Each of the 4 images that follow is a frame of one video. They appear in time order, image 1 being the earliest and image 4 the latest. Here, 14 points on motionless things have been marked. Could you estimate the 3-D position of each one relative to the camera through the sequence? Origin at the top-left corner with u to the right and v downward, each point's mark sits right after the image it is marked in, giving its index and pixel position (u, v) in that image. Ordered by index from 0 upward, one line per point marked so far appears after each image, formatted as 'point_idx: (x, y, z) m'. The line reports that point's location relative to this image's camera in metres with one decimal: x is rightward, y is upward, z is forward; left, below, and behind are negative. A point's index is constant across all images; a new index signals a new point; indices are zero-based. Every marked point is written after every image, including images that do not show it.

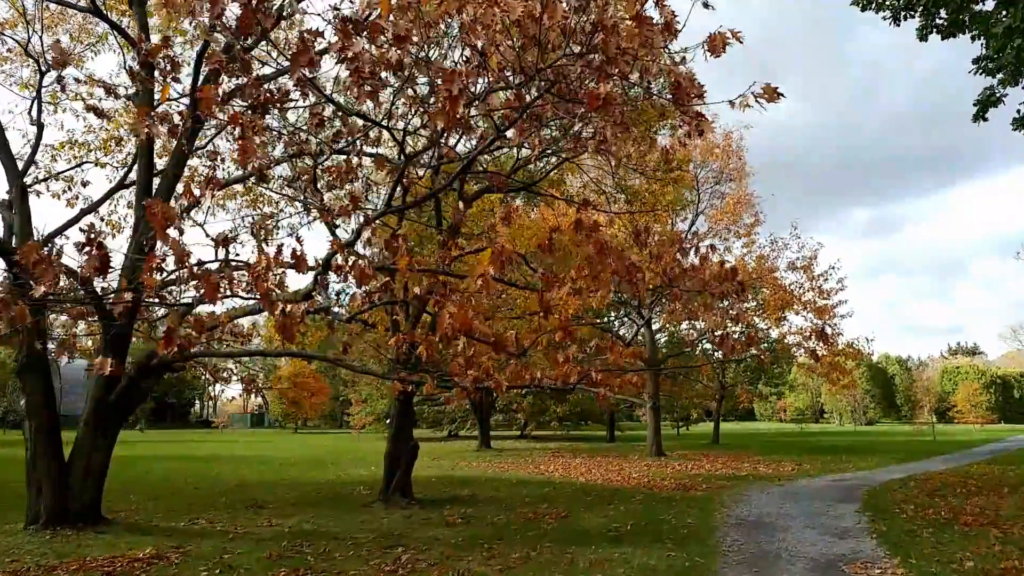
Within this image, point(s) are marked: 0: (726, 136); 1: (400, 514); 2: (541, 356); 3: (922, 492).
0: (+6.2, +4.4, +19.7) m
1: (-1.7, -3.4, +10.3) m
2: (+0.4, -0.9, +8.8) m
3: (+7.4, -3.6, +12.1) m
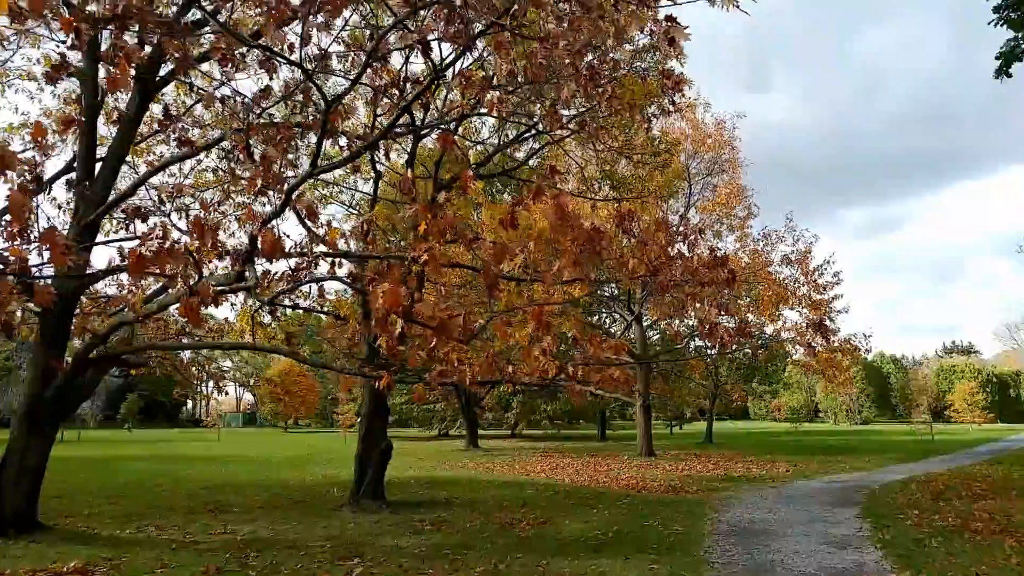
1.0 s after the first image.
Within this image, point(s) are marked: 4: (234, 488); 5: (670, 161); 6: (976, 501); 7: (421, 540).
0: (+5.8, +4.6, +19.0) m
1: (-2.1, -3.3, +9.6) m
2: (0.0, -0.7, +8.1) m
3: (+7.0, -3.5, +11.5) m
4: (-5.7, -4.1, +13.9) m
5: (+2.7, +2.2, +11.6) m
6: (+7.3, -3.3, +10.6) m
7: (-1.1, -3.0, +7.9) m
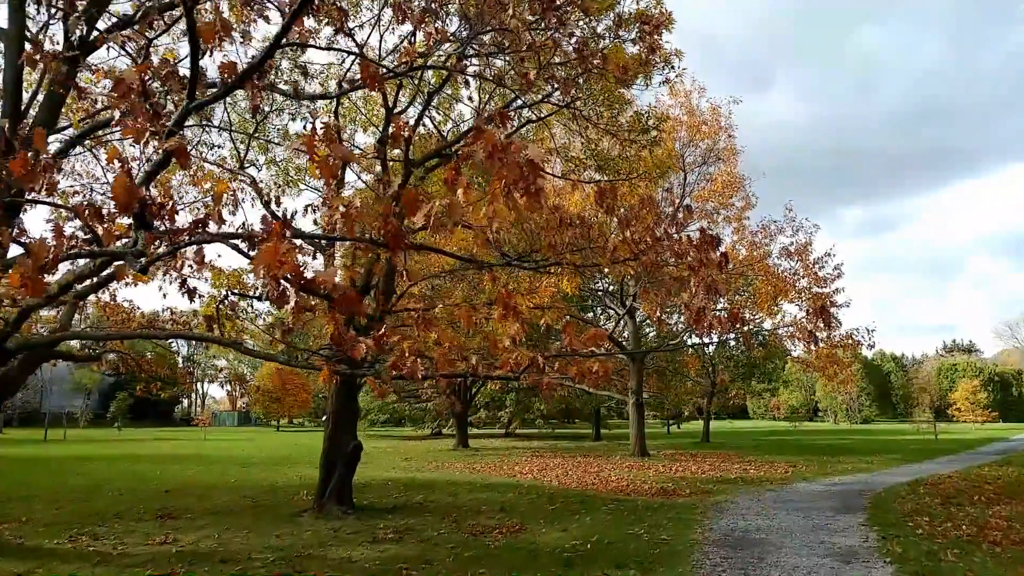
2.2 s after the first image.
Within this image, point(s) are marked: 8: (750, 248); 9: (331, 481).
0: (+5.5, +4.8, +18.2) m
1: (-2.4, -3.1, +8.8) m
2: (-0.3, -0.6, +7.3) m
3: (+6.7, -3.3, +10.7) m
4: (-6.1, -3.9, +13.1) m
5: (+2.4, +2.4, +10.8) m
6: (+6.9, -3.2, +9.8) m
7: (-1.4, -2.8, +7.2) m
8: (+6.8, +1.2, +19.4) m
9: (-2.7, -2.9, +10.1) m
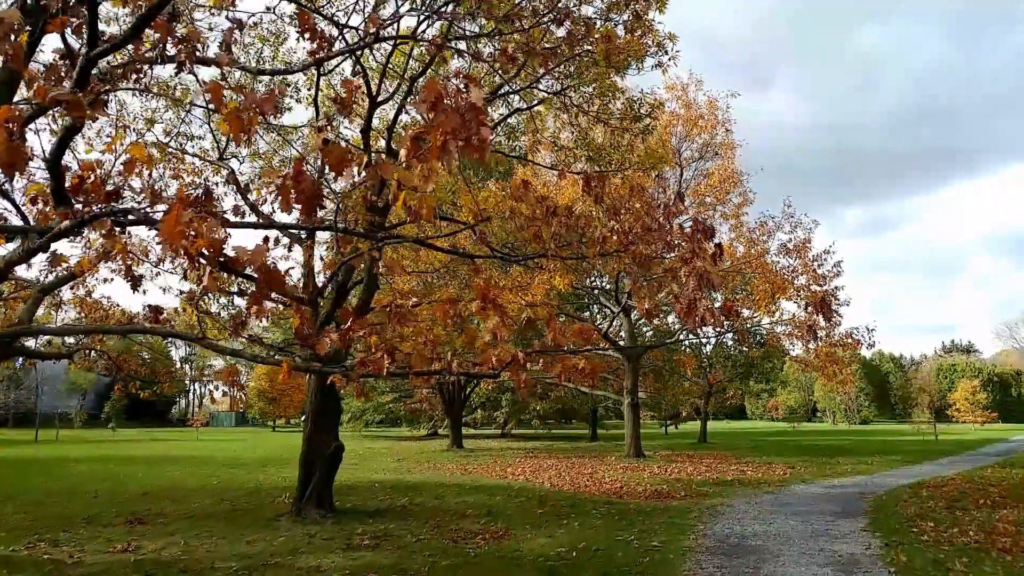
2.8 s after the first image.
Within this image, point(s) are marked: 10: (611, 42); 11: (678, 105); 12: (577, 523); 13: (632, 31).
0: (+5.3, +4.9, +17.9) m
1: (-2.6, -3.0, +8.4) m
2: (-0.5, -0.5, +6.9) m
3: (+6.5, -3.2, +10.3) m
4: (-6.3, -3.9, +12.7) m
5: (+2.2, +2.4, +10.5) m
6: (+6.7, -3.1, +9.4) m
7: (-1.6, -2.7, +6.7) m
8: (+6.6, +1.2, +19.0) m
9: (-2.9, -2.8, +9.7) m
10: (+1.3, +3.3, +8.9) m
11: (+4.4, +4.8, +17.7) m
12: (+0.8, -3.0, +8.7) m
13: (+1.6, +3.4, +8.9) m
